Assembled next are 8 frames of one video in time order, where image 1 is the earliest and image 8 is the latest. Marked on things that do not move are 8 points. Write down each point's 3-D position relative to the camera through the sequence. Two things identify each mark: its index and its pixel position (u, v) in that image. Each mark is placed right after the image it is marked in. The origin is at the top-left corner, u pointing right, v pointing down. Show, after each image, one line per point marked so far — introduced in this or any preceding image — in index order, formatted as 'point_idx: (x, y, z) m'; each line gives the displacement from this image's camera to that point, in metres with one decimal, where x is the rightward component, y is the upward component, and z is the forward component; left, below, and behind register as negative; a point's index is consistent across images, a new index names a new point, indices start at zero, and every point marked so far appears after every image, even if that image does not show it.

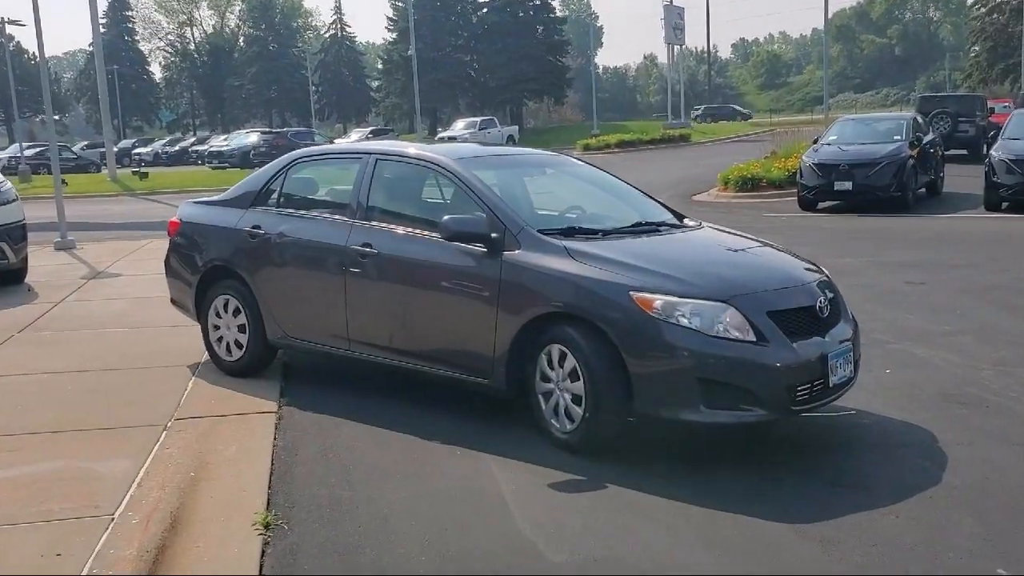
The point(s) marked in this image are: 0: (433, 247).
0: (-0.5, +0.2, +6.1) m
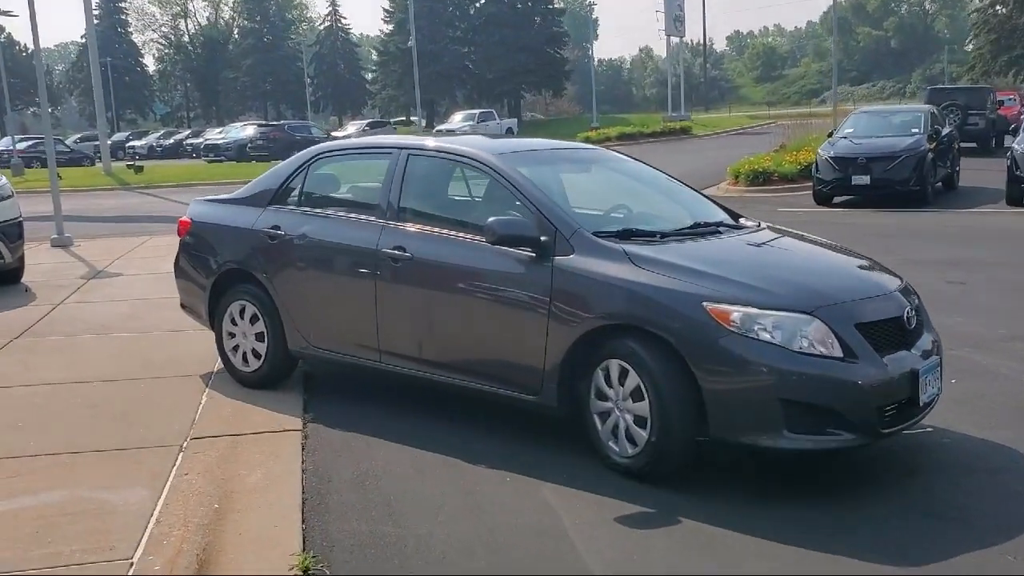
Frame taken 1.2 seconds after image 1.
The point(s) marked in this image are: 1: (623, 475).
0: (-0.2, +0.2, +5.6) m
1: (+0.5, -0.9, +4.9) m
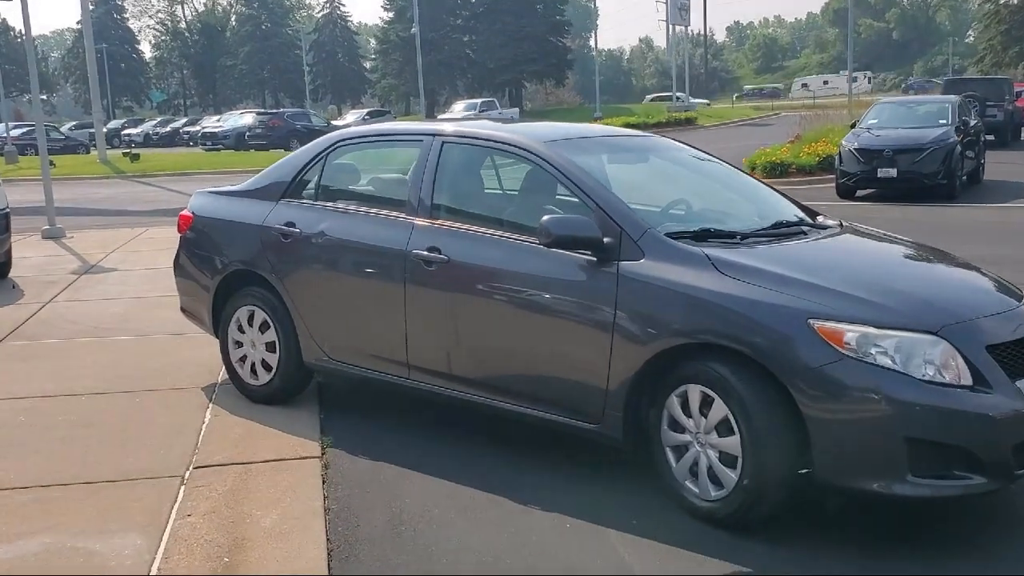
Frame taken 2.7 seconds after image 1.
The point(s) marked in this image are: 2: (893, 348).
0: (0.0, +0.2, +4.8) m
1: (+0.8, -0.9, +4.2) m
2: (+1.4, -0.2, +3.9) m
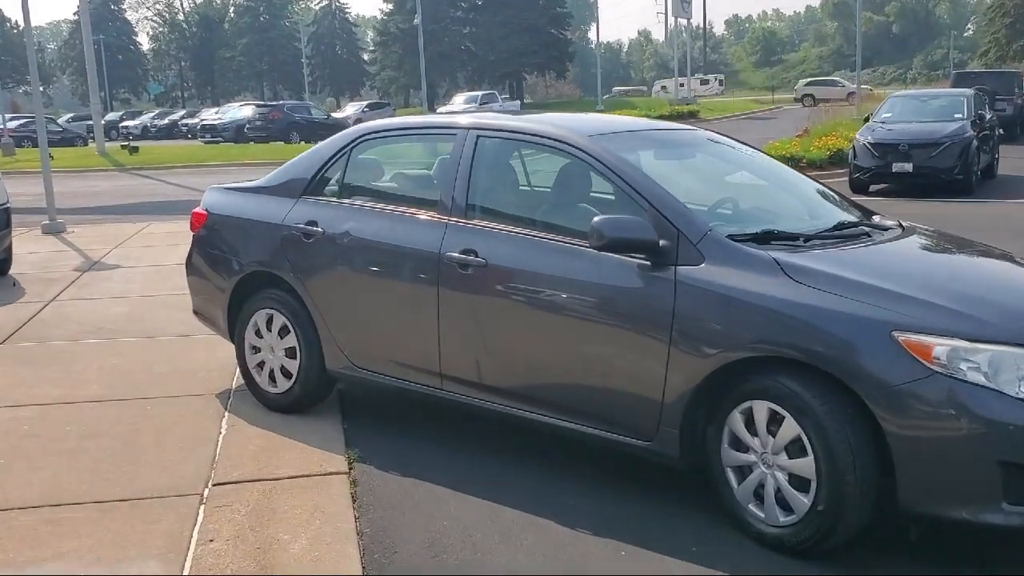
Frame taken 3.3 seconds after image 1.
0: (+0.2, +0.1, +4.5) m
1: (+1.0, -1.0, +3.9) m
2: (+1.6, -0.3, +3.5) m
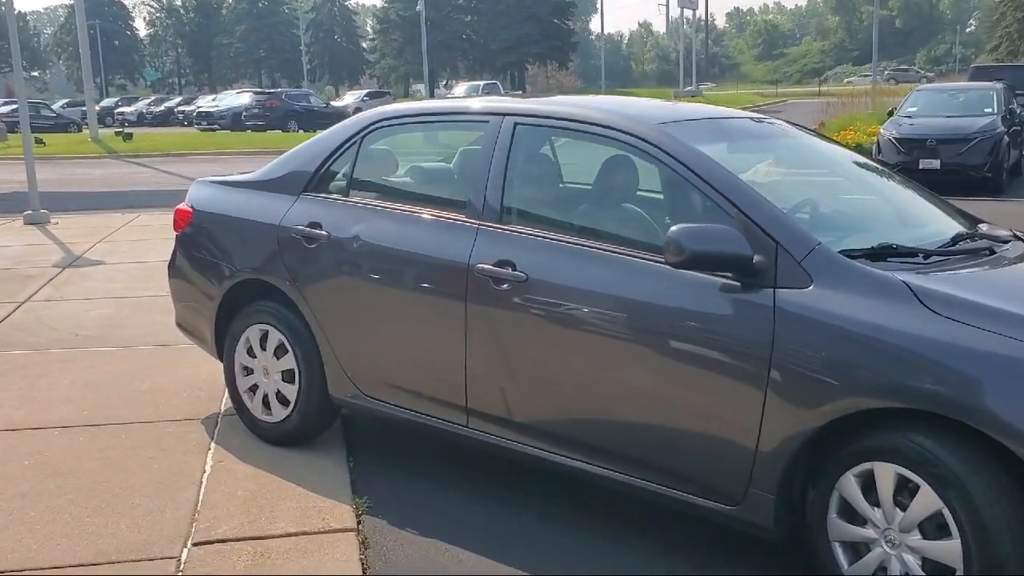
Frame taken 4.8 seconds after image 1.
0: (+0.4, 0.0, +3.7) m
1: (+1.1, -1.1, +3.1) m
2: (+1.8, -0.4, +2.7) m
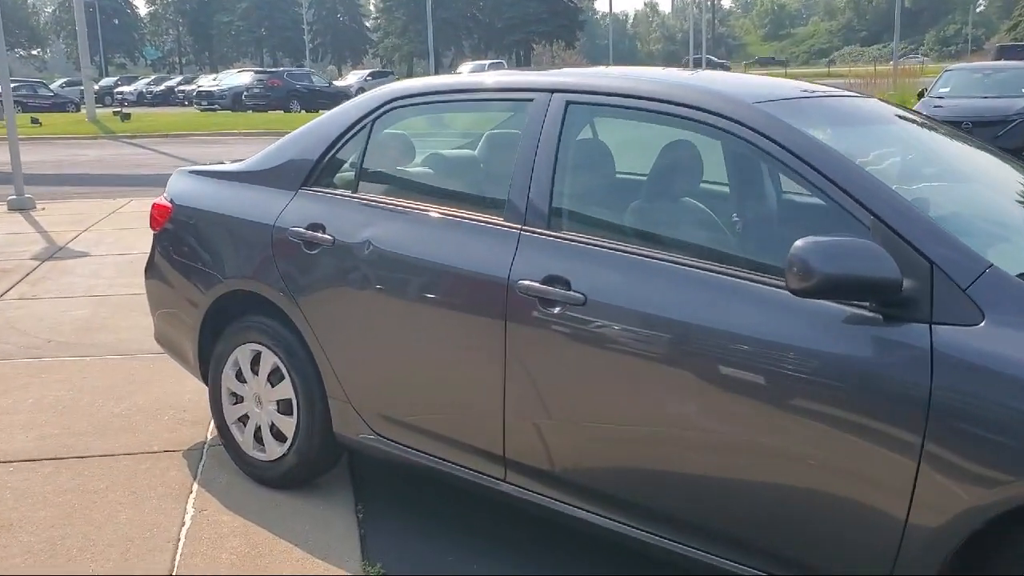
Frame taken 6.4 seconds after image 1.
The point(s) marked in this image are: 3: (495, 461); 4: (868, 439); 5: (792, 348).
0: (+0.6, 0.0, +2.8) m
1: (+1.3, -1.1, +2.2) m
2: (+1.9, -0.5, +1.9) m
3: (0.0, -0.6, +3.4) m
4: (+1.0, -0.4, +2.5) m
5: (+0.7, -0.2, +2.6) m
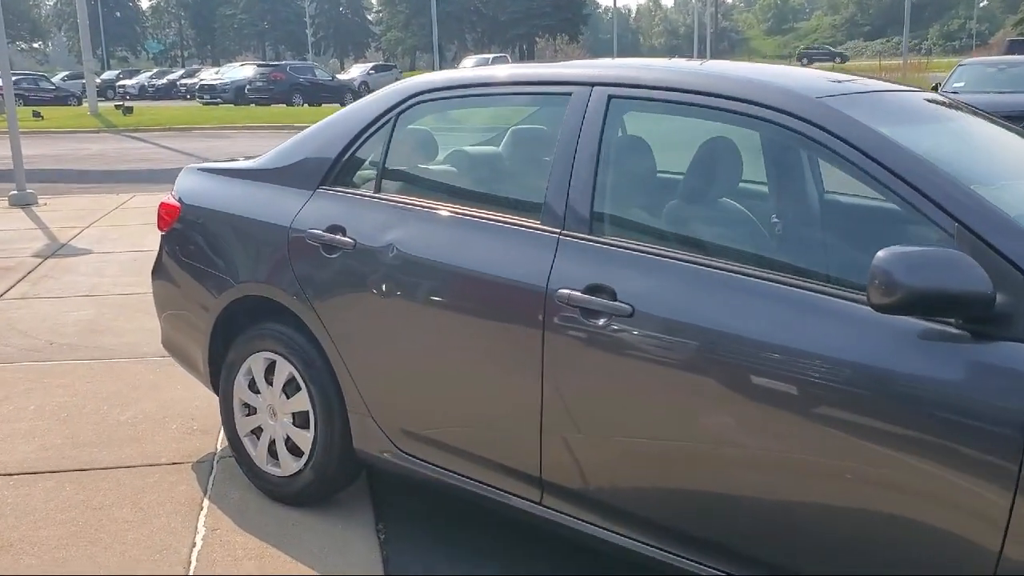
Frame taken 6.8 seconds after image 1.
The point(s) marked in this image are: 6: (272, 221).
0: (+0.7, -0.1, +2.6) m
1: (+1.4, -1.2, +2.0) m
2: (+2.0, -0.5, +1.7) m
3: (+0.1, -0.6, +3.2) m
4: (+1.1, -0.4, +2.2) m
5: (+0.9, -0.2, +2.4) m
6: (-0.9, +0.3, +3.9) m
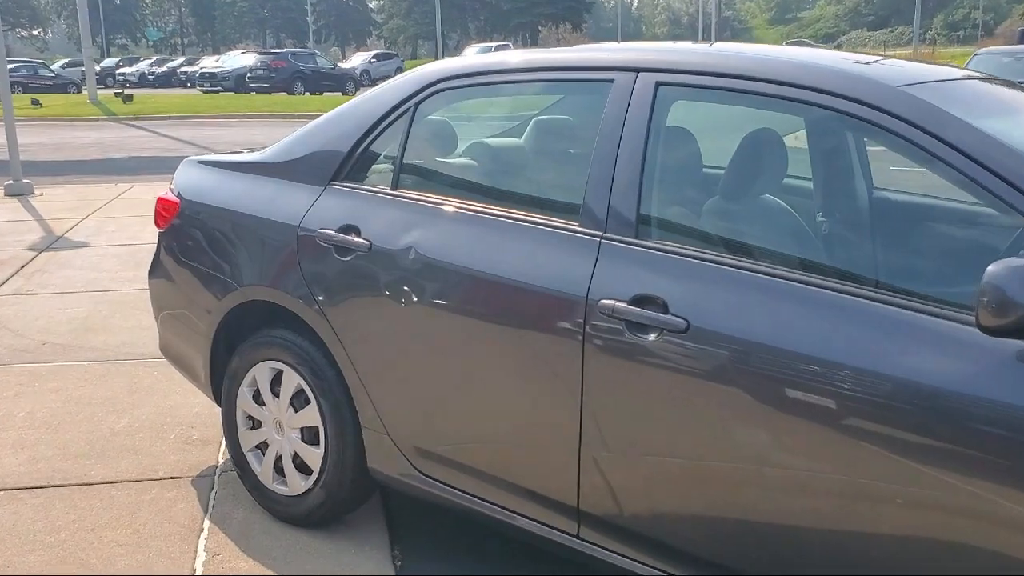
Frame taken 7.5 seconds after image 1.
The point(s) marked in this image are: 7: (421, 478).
0: (+0.8, -0.1, +2.3) m
1: (+1.5, -1.2, +1.7) m
2: (+2.1, -0.5, +1.4) m
3: (+0.2, -0.6, +2.9) m
4: (+1.2, -0.5, +1.9) m
5: (+0.9, -0.2, +2.1) m
6: (-0.8, +0.2, +3.6) m
7: (-0.3, -0.6, +3.3) m
